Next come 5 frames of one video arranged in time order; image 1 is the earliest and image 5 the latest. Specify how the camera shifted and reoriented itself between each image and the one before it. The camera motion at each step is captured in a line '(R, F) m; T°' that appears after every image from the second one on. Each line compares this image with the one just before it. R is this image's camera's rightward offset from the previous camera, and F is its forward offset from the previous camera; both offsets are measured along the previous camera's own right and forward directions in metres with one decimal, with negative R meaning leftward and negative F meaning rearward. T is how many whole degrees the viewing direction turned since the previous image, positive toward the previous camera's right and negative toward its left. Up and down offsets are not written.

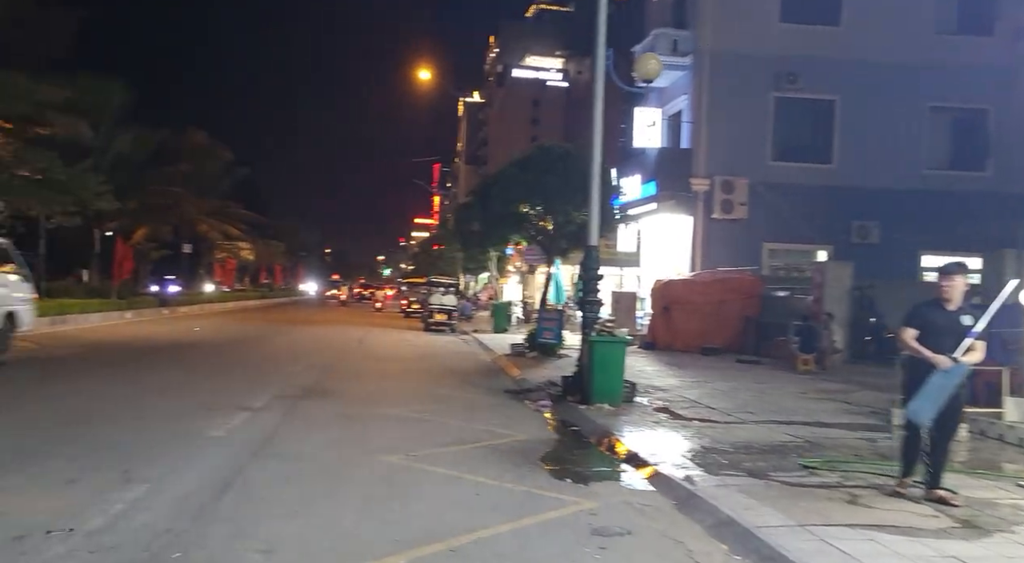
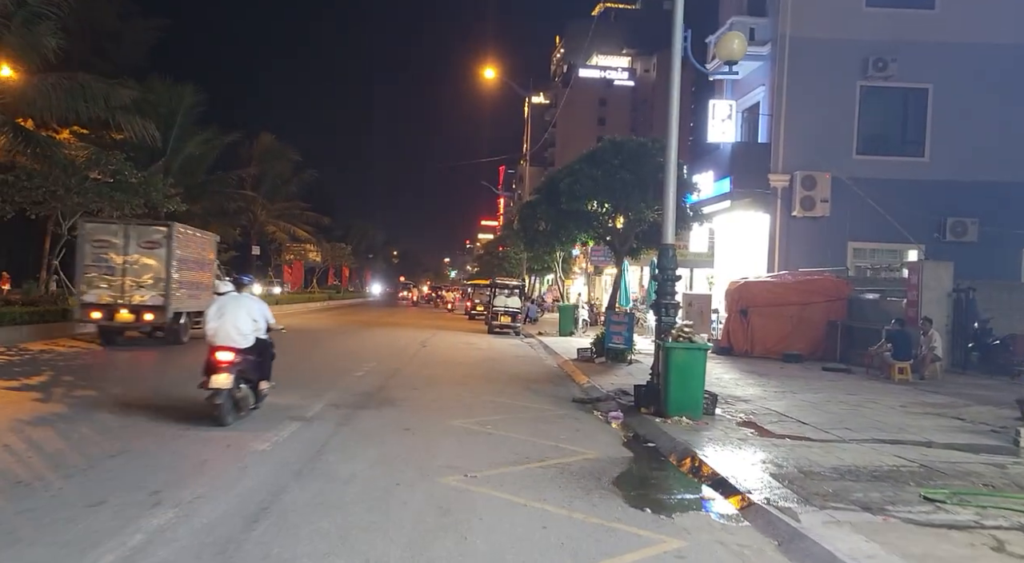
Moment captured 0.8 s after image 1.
(-0.1, +0.8) m; -5°
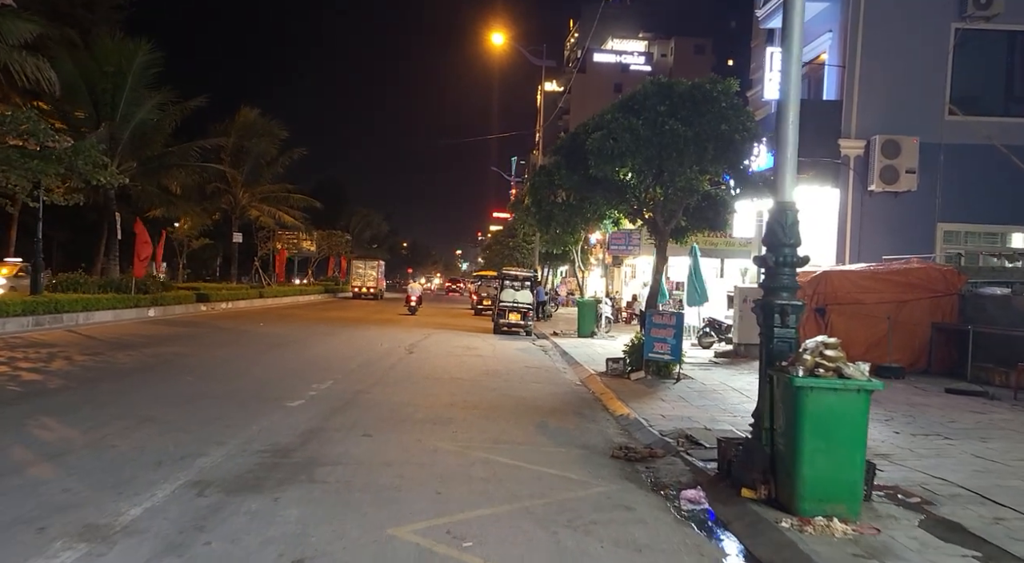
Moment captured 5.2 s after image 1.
(+0.1, +4.8) m; -1°
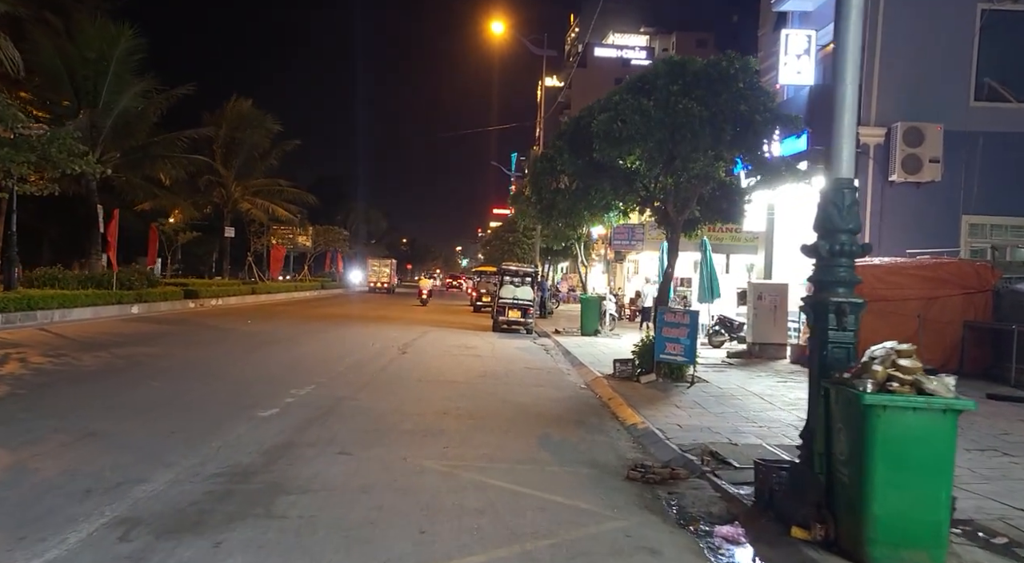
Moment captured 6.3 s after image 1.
(0.0, +1.2) m; 0°
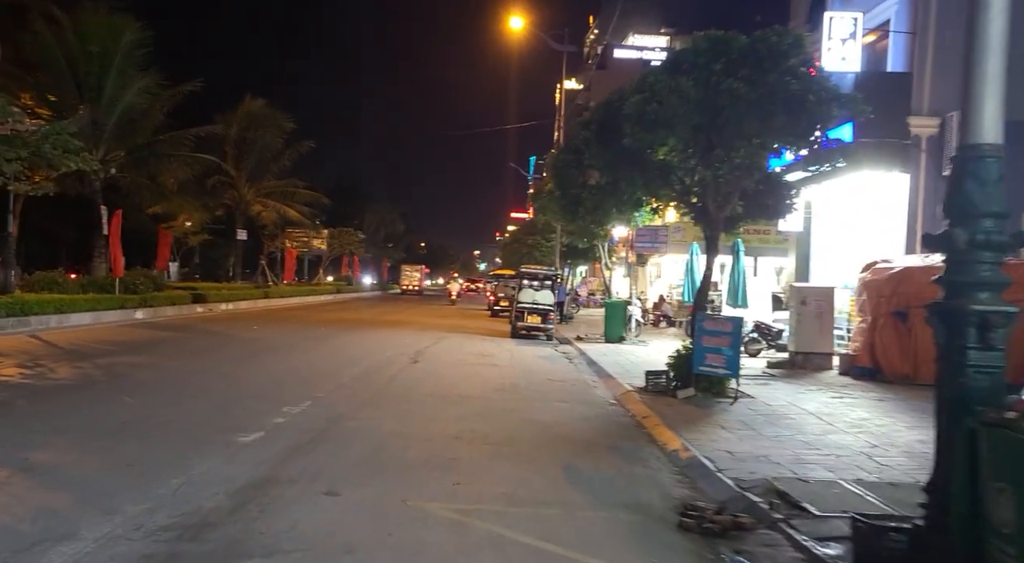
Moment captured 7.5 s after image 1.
(-0.1, +1.4) m; -2°
